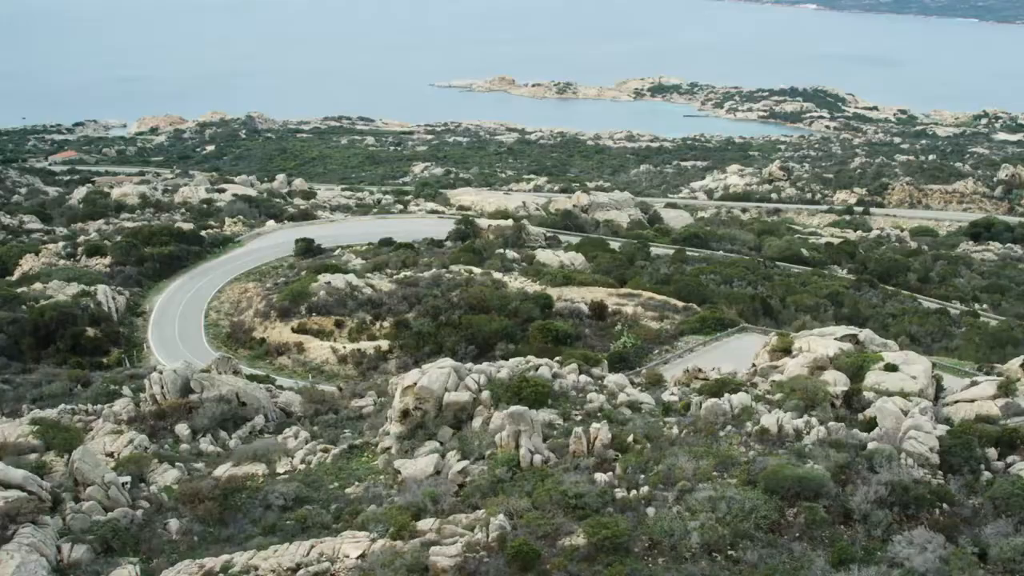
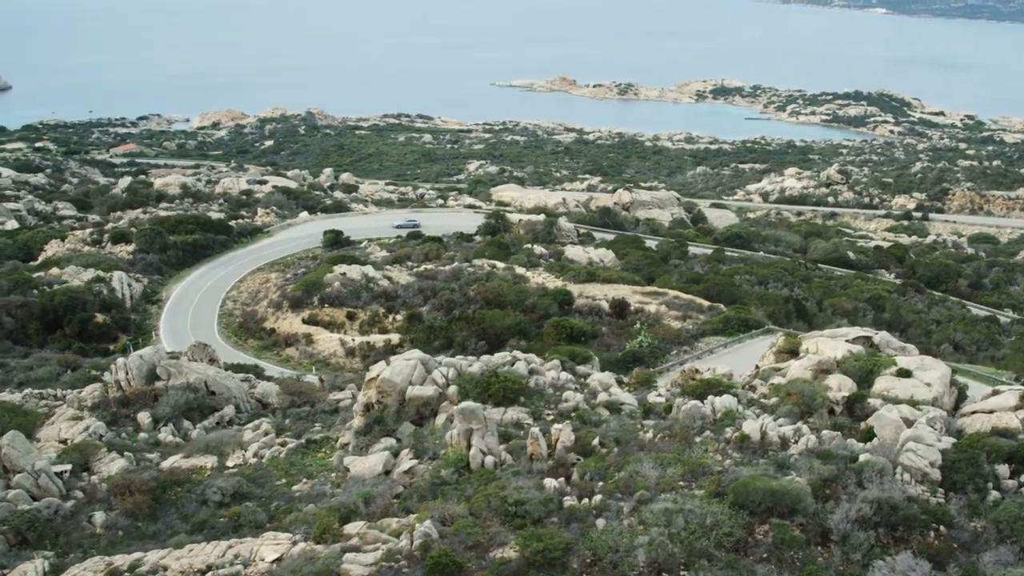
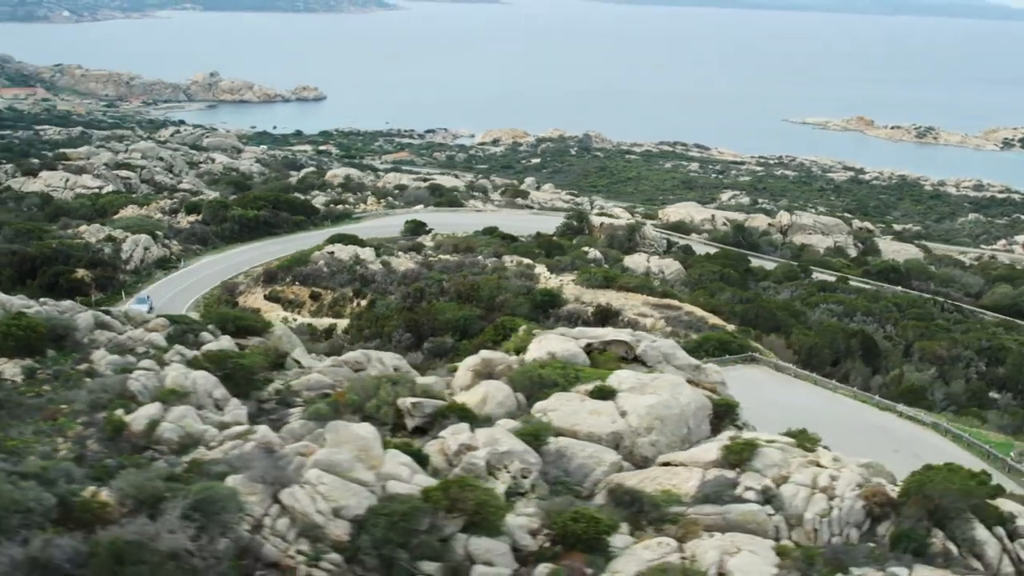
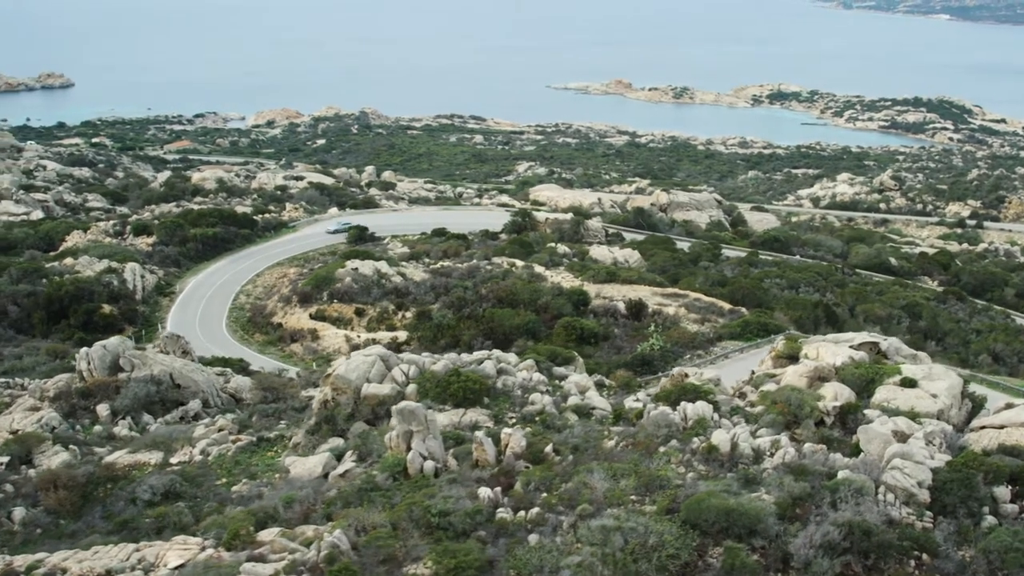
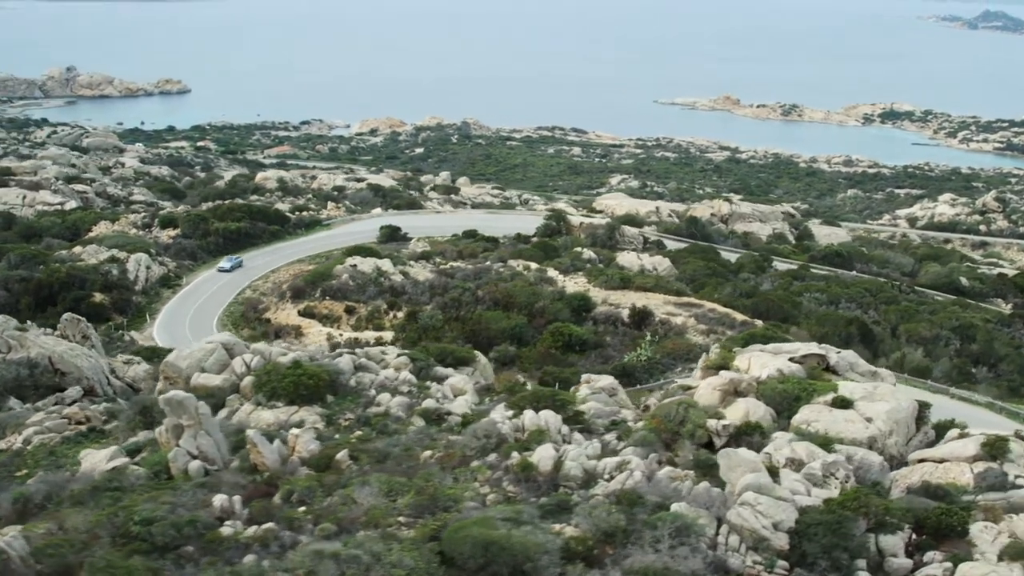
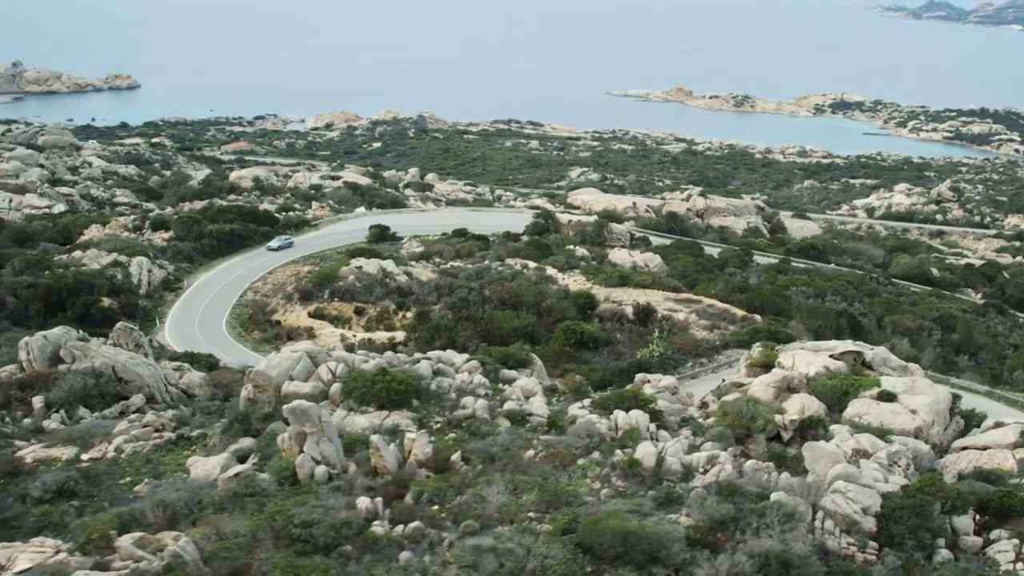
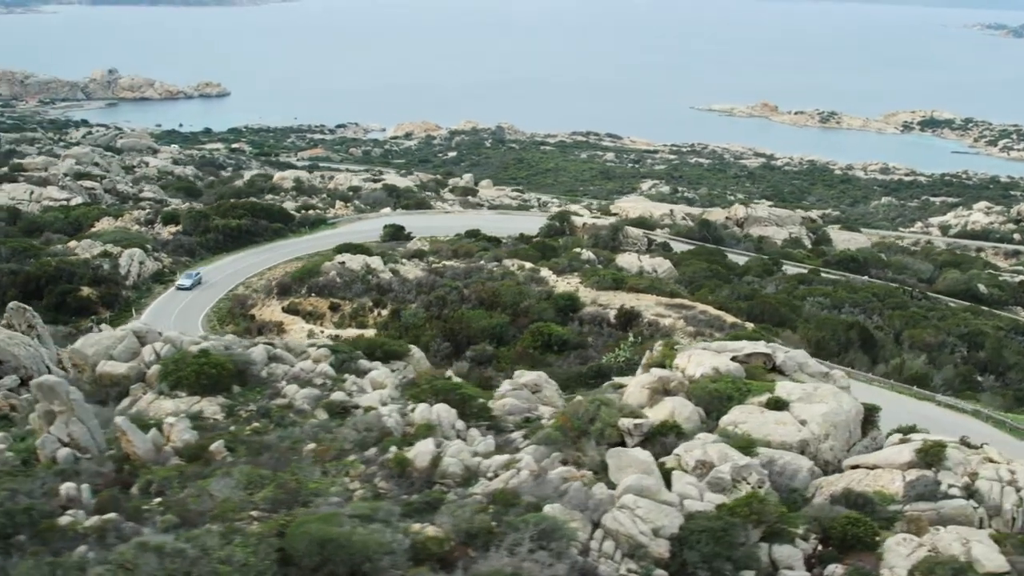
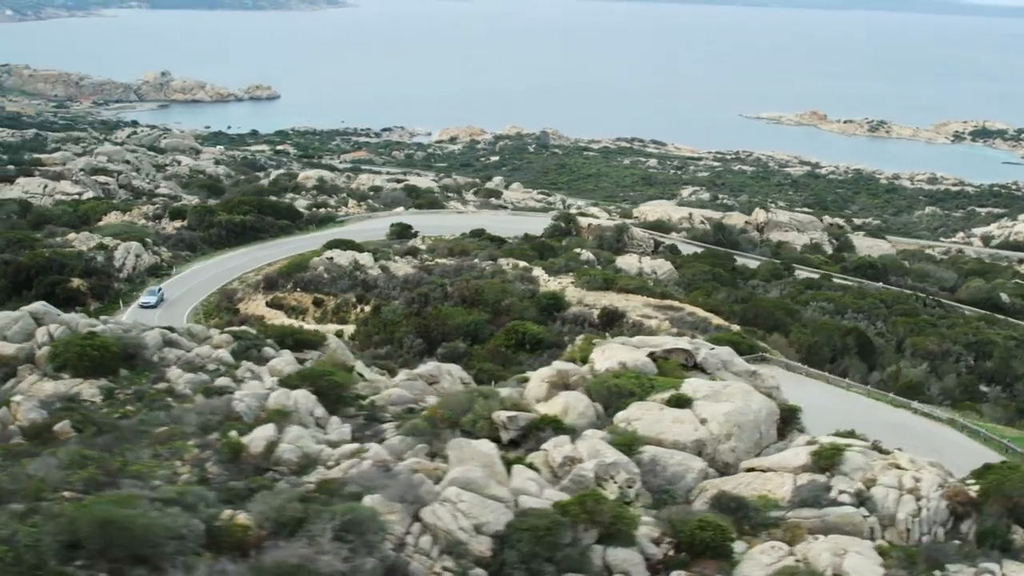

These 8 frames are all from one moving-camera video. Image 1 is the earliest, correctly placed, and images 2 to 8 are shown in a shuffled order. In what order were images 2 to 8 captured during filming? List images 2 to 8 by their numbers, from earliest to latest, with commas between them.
2, 4, 6, 5, 7, 8, 3
